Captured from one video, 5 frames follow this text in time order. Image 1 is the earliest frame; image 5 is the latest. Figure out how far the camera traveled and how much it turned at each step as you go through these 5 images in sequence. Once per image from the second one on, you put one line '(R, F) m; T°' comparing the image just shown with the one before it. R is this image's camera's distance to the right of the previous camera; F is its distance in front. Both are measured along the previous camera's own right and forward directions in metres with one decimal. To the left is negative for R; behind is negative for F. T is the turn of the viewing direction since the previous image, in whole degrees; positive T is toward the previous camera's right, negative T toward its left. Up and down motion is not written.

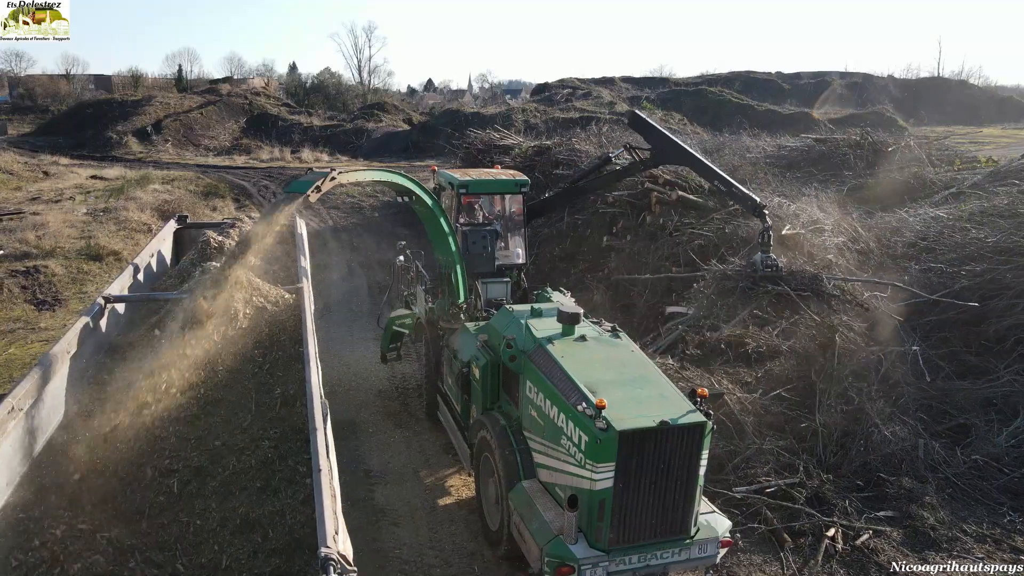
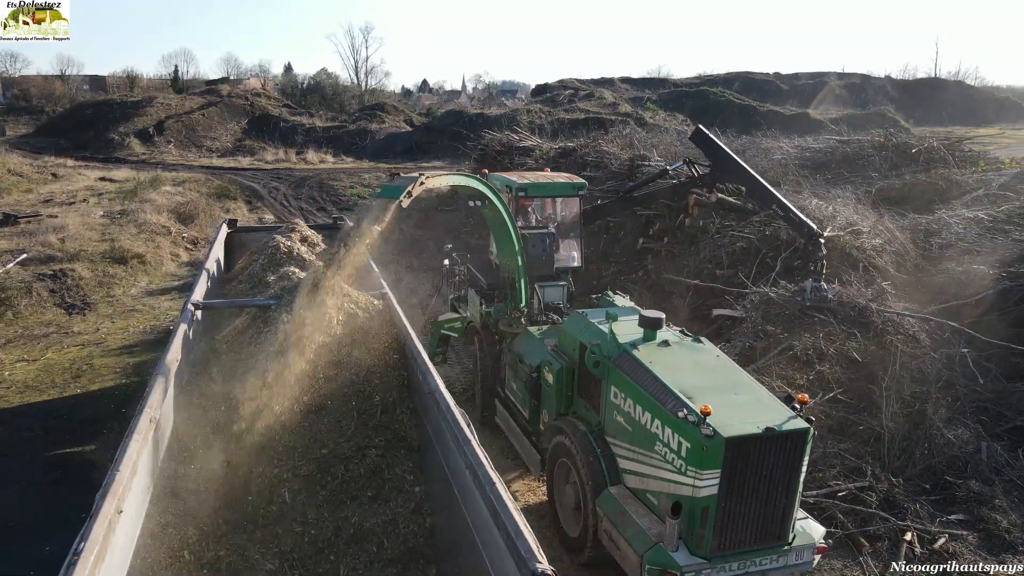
(-0.5, 0.0) m; 0°
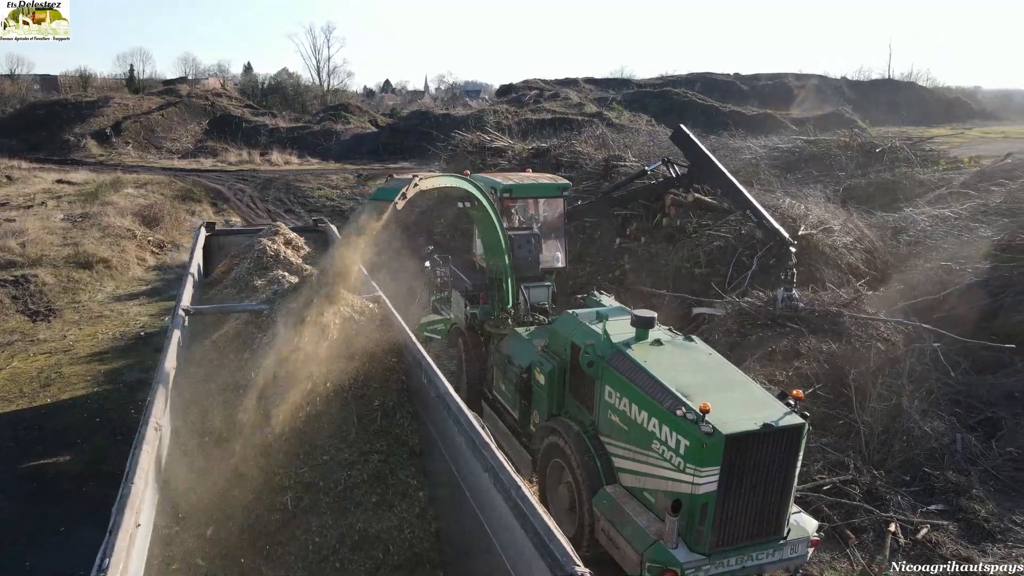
(-0.2, 0.0) m; +3°
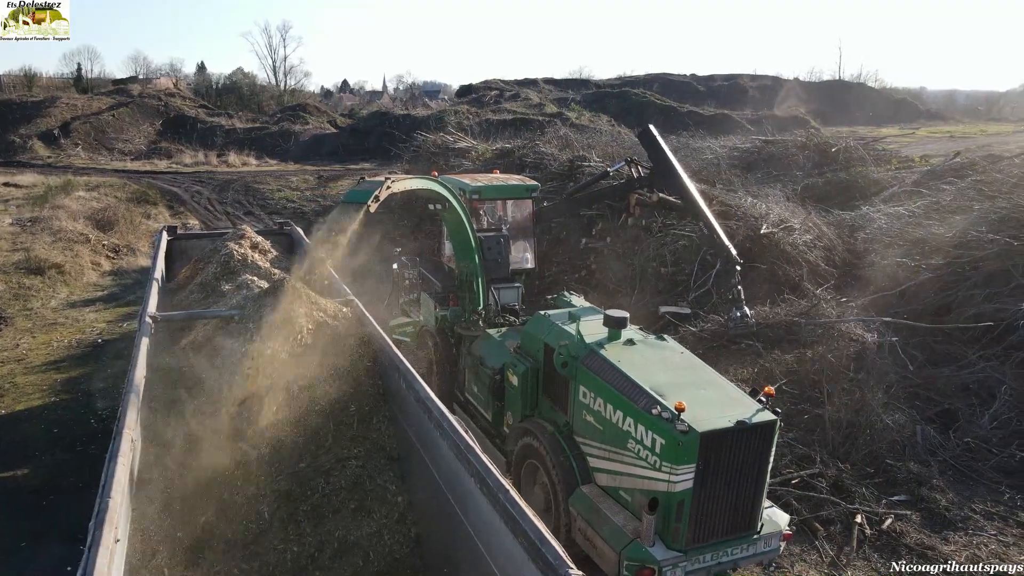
(-0.1, 0.0) m; +3°
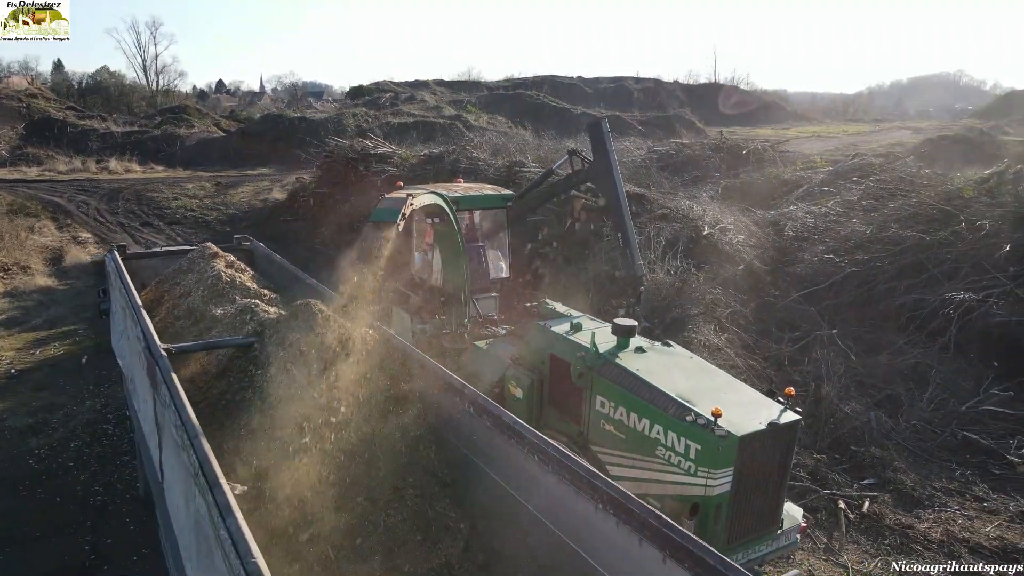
(-0.7, +0.1) m; +8°
